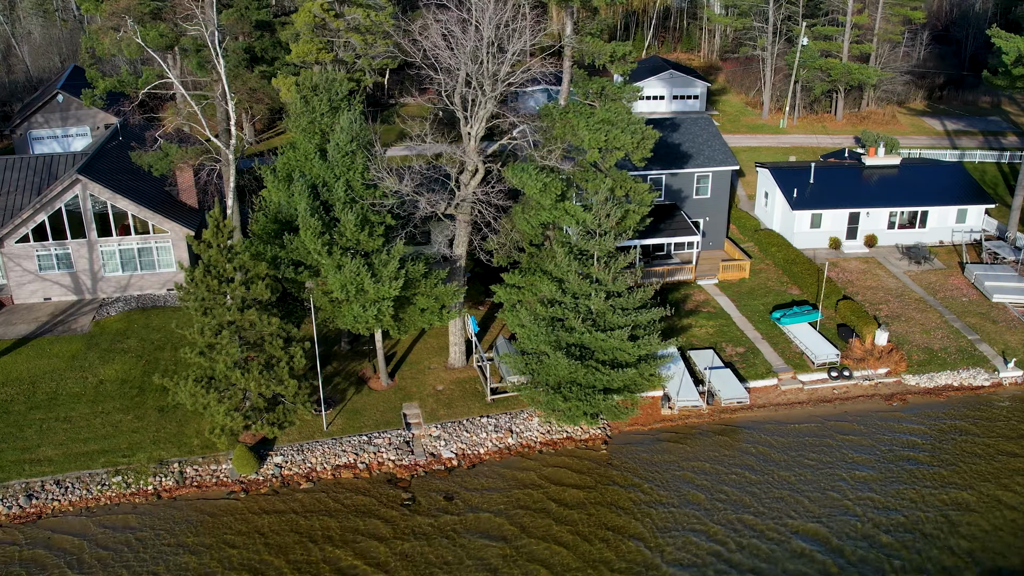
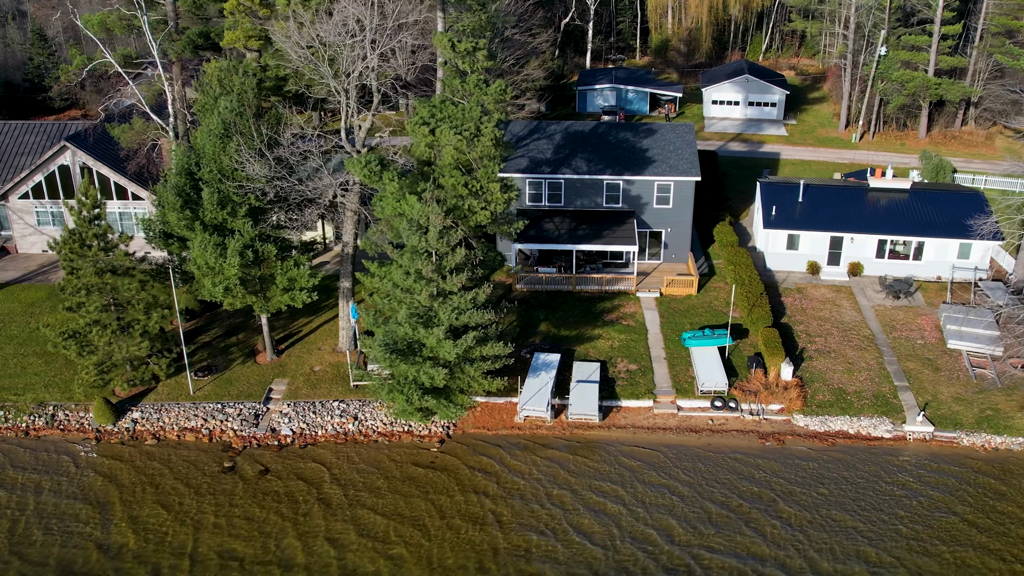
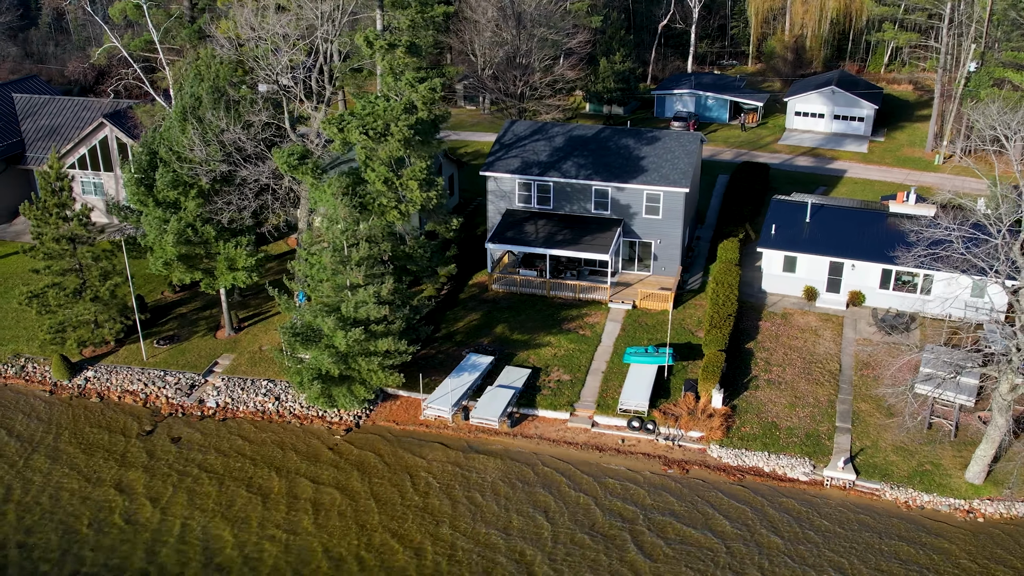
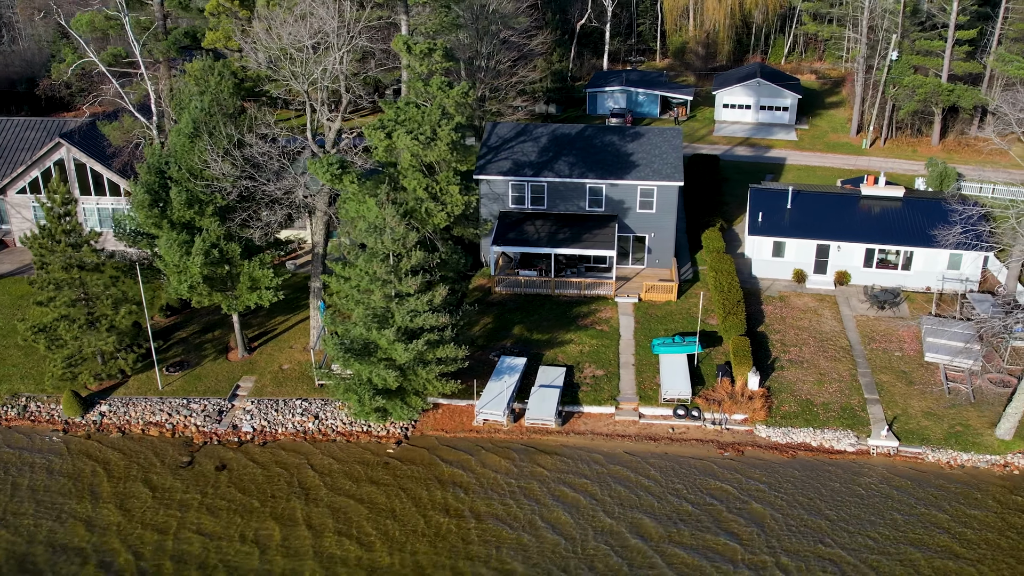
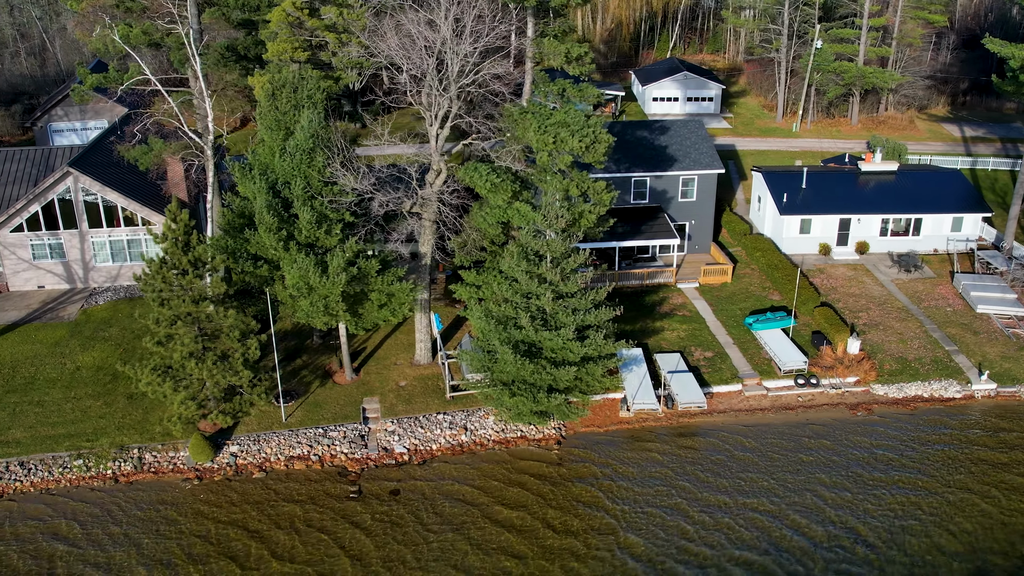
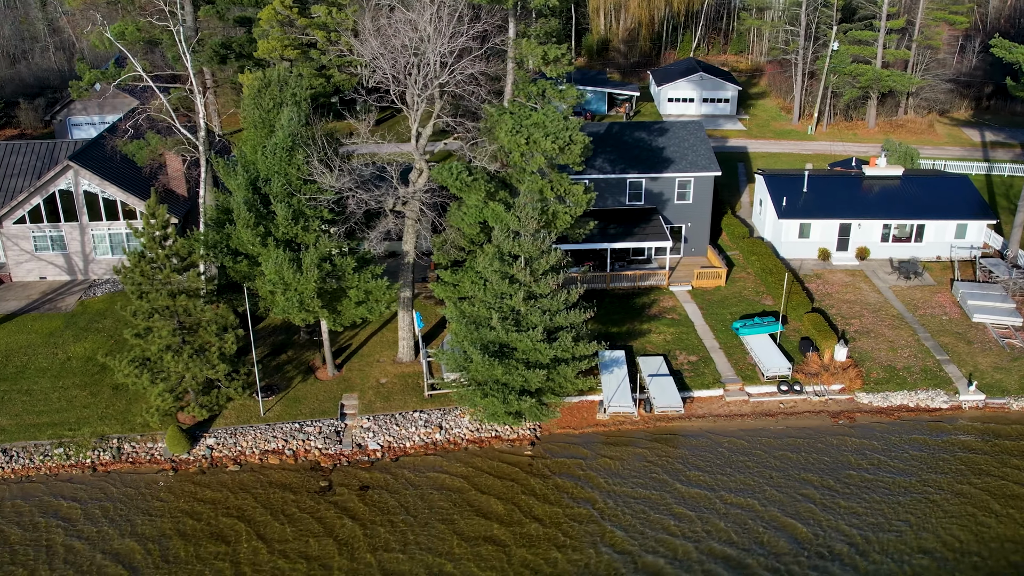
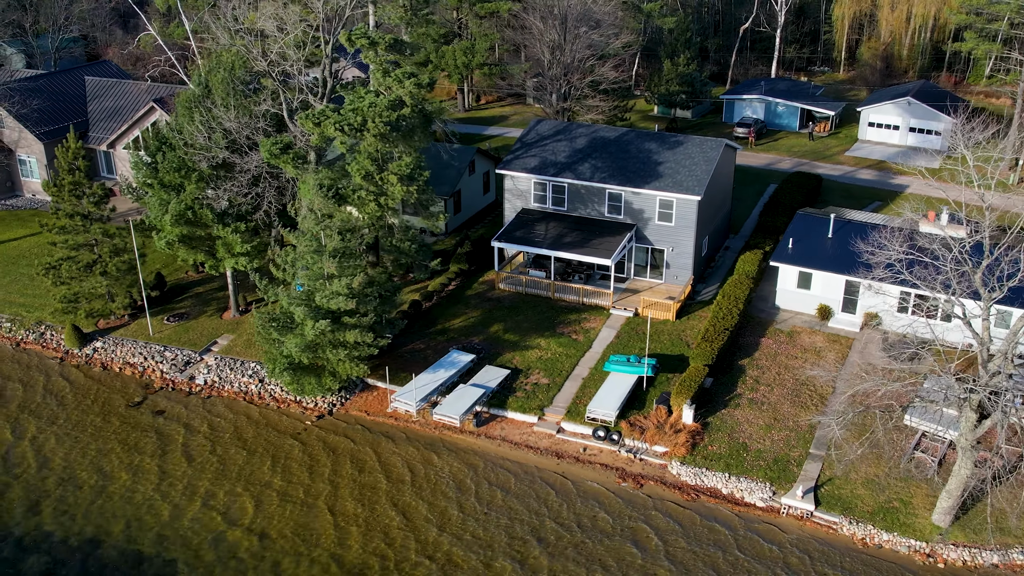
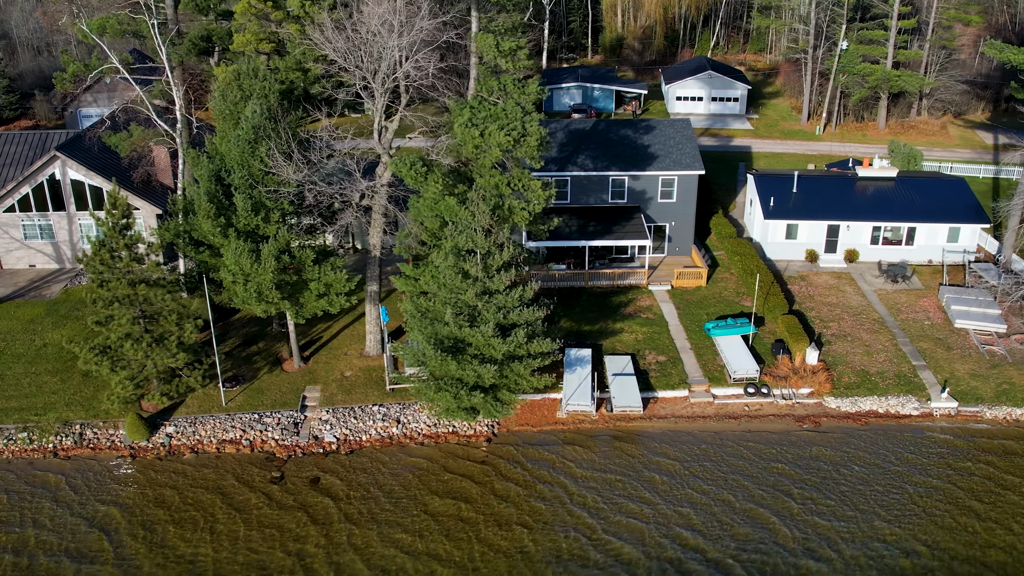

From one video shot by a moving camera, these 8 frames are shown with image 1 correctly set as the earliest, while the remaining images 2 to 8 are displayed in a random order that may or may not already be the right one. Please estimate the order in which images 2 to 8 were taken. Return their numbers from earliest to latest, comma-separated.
5, 6, 8, 2, 4, 3, 7
